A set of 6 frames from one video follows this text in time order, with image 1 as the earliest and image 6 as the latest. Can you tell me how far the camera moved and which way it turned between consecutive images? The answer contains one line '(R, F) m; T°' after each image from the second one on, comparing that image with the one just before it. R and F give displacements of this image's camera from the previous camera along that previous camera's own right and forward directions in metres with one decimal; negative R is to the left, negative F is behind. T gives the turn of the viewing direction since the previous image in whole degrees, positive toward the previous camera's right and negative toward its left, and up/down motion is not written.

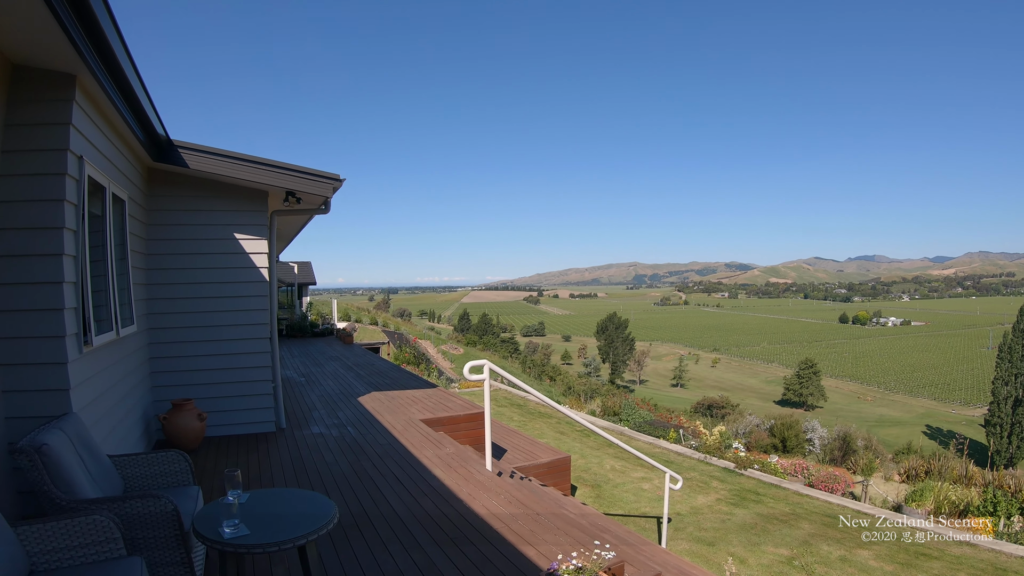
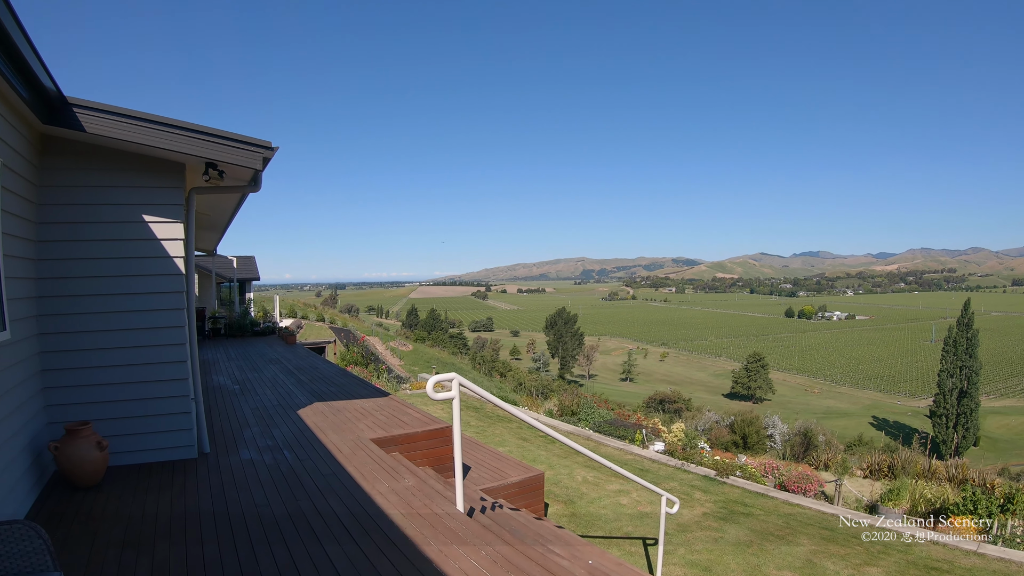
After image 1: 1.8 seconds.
(-0.1, +0.6) m; +5°
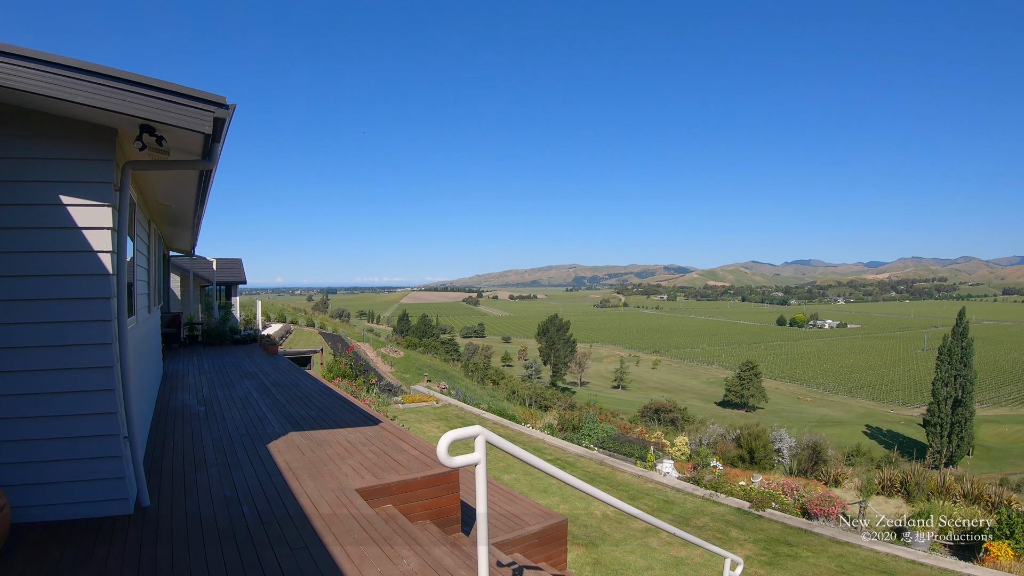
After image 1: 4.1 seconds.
(-0.2, +0.7) m; +1°
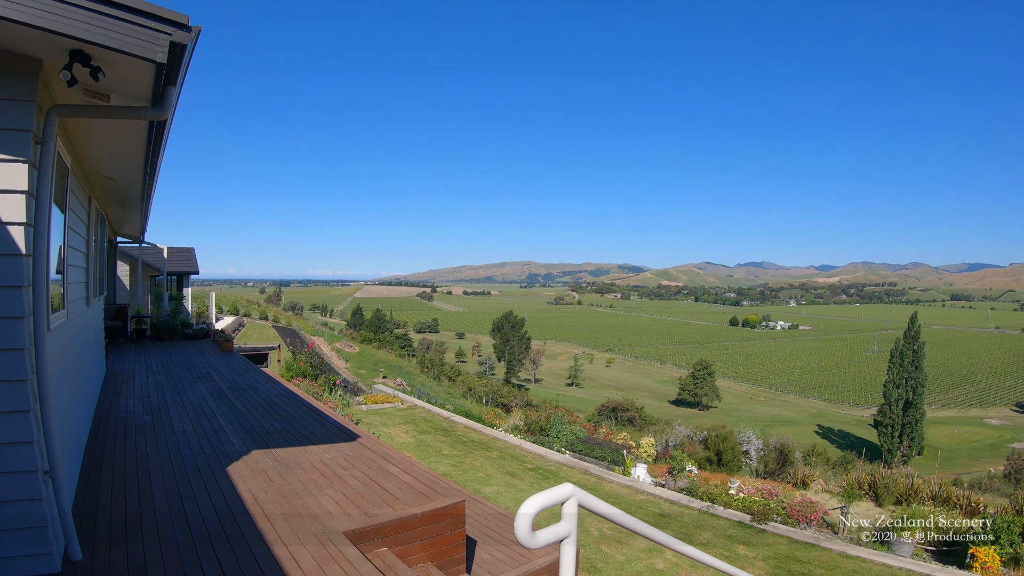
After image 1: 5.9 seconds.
(-0.3, +0.5) m; +5°
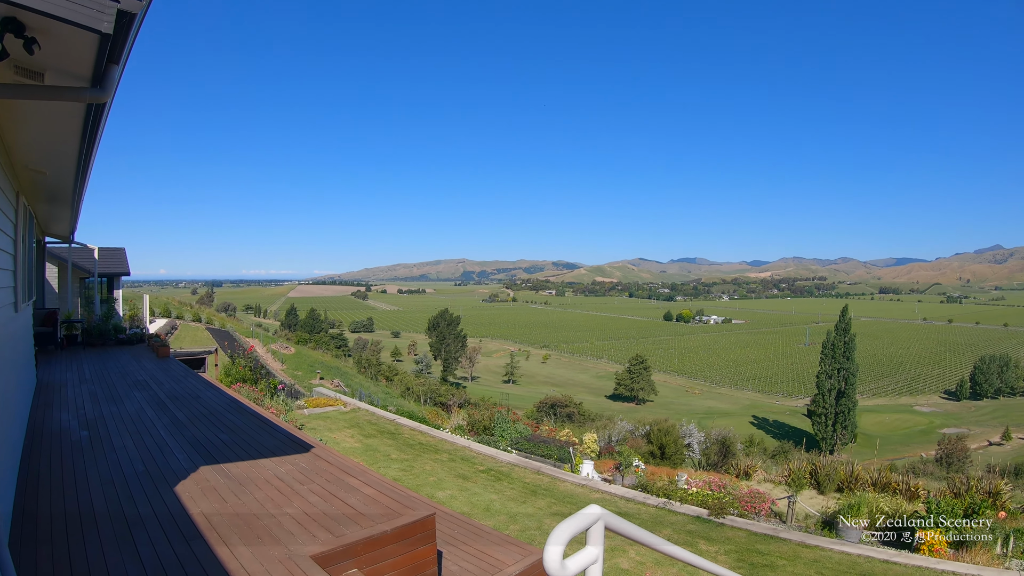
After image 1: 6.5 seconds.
(-0.4, +0.3) m; +7°
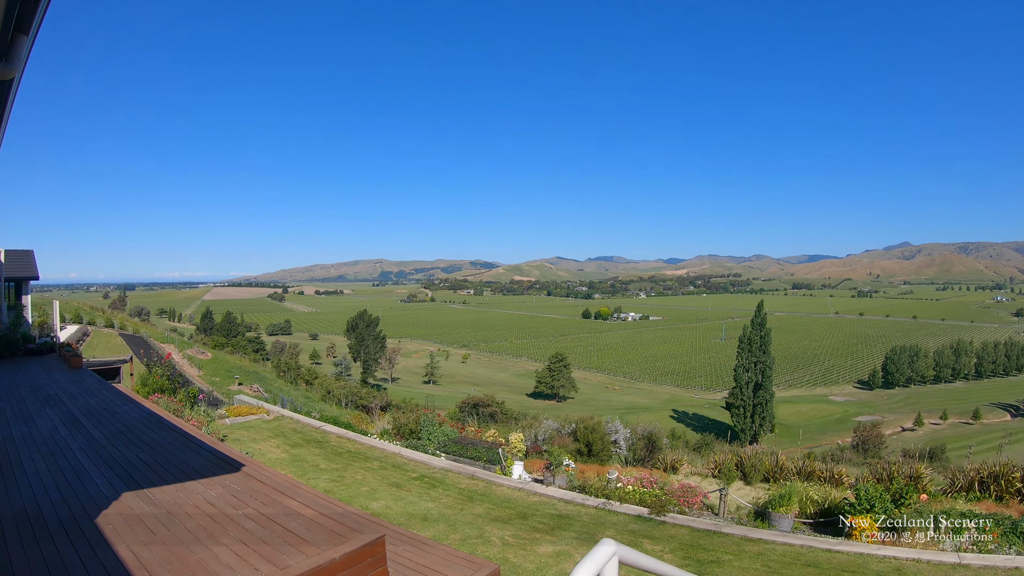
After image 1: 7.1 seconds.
(-0.5, +0.4) m; +9°
